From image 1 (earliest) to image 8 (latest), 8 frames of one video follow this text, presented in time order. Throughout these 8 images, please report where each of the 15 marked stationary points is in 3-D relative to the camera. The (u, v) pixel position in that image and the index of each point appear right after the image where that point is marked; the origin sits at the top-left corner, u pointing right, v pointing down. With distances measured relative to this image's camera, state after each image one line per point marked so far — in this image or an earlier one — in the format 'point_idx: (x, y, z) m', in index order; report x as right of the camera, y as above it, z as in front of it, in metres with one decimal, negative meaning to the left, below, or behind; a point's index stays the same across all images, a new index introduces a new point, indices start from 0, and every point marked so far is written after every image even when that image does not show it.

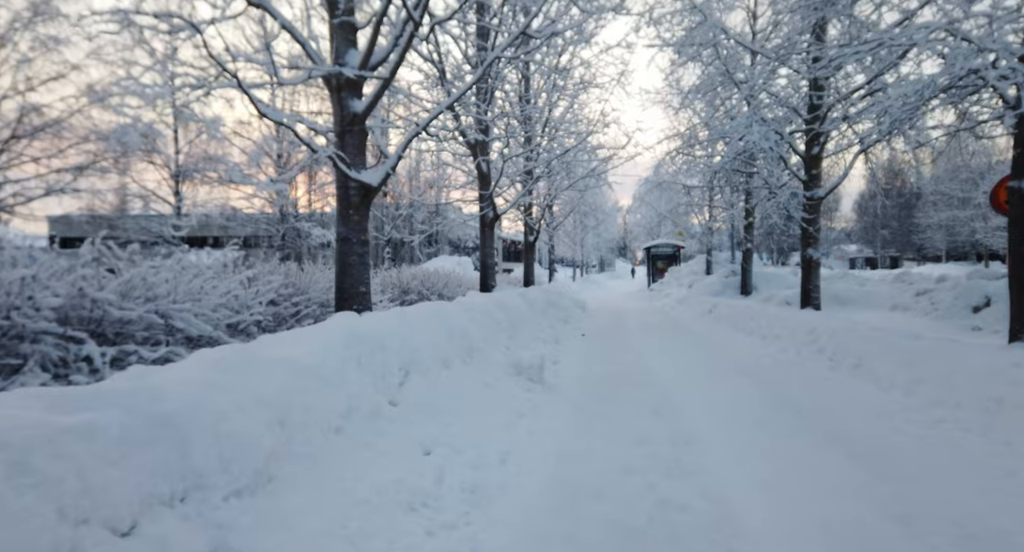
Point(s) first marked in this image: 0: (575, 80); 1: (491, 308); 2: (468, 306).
0: (+2.6, +7.8, +18.9) m
1: (-0.4, -0.5, +8.2) m
2: (-0.8, -0.5, +7.3) m
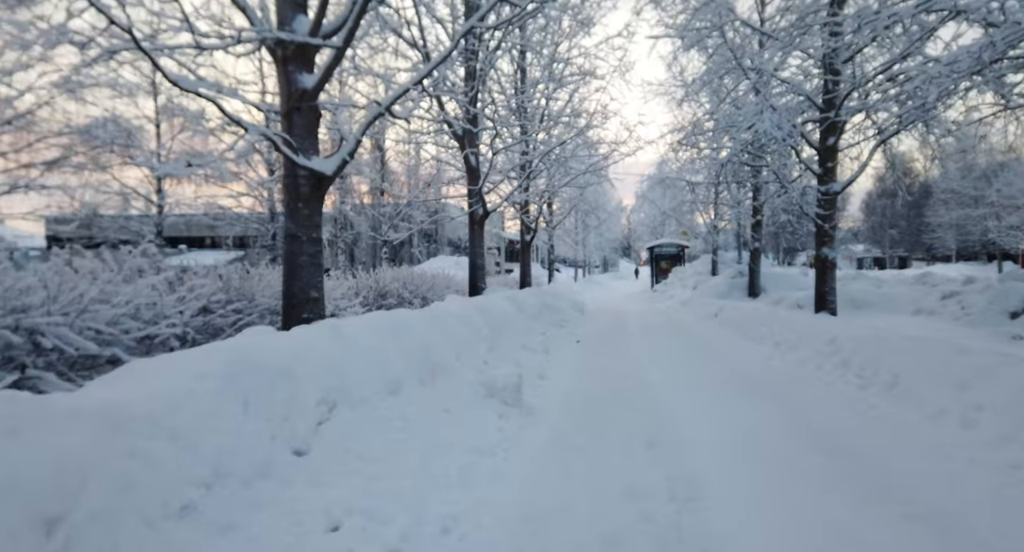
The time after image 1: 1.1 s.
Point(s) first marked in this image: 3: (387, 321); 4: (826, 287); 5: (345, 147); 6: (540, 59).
0: (+2.4, +7.8, +17.9) m
1: (-0.7, -0.6, +7.3) m
2: (-1.1, -0.5, +6.3) m
3: (-1.3, -0.5, +4.8) m
4: (+7.5, -0.2, +11.4) m
5: (-2.1, +1.7, +5.9) m
6: (+1.1, +8.0, +17.3) m
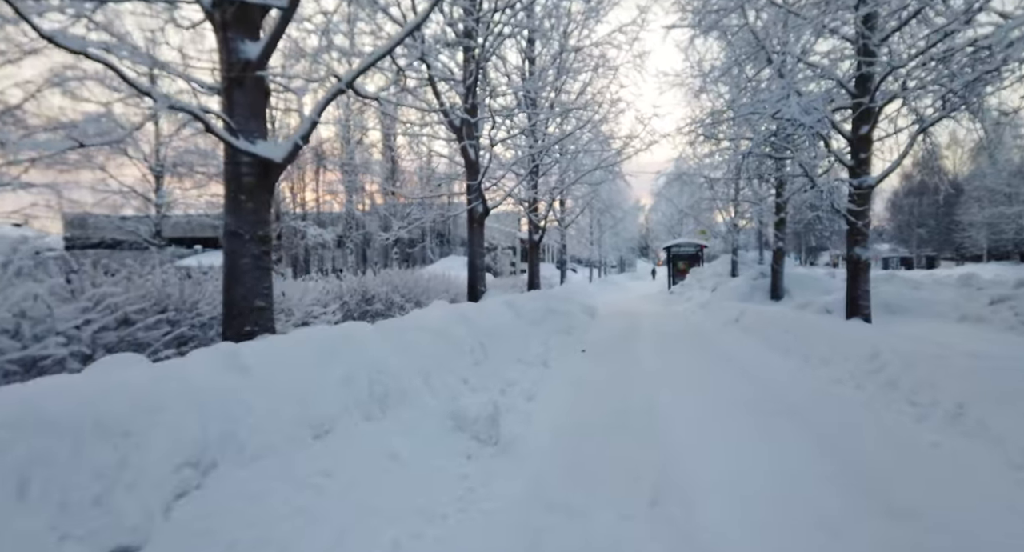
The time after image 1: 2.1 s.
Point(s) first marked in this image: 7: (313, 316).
0: (+2.6, +7.7, +16.9) m
1: (-0.9, -0.6, +6.4) m
2: (-1.3, -0.6, +5.5) m
3: (-1.6, -0.5, +4.0) m
4: (+7.4, -0.3, +10.3) m
5: (-2.3, +1.6, +5.1) m
6: (+1.3, +7.9, +16.3) m
7: (-3.2, -0.6, +7.4) m
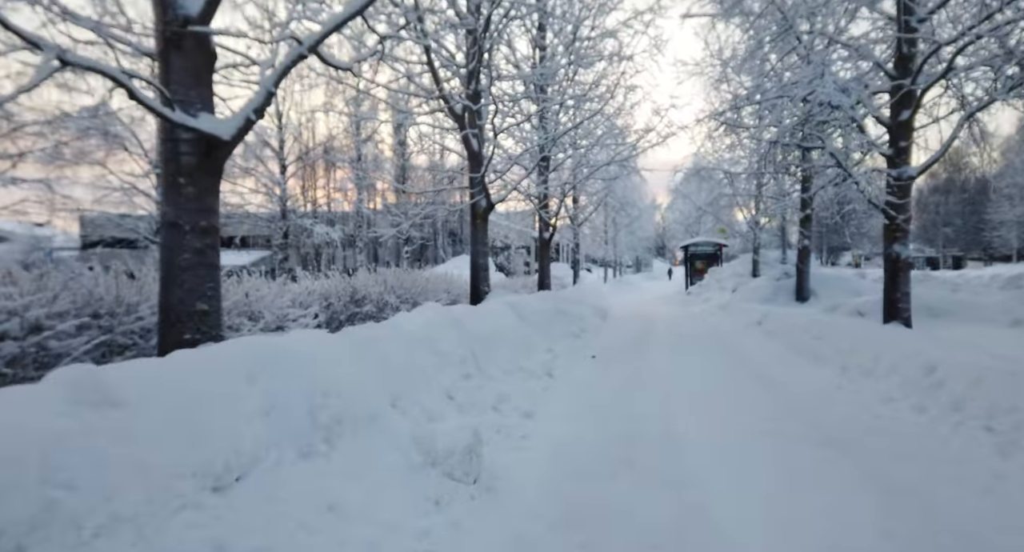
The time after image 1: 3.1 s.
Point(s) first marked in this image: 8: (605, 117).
0: (+2.9, +7.7, +16.0) m
1: (-0.9, -0.6, +5.6) m
2: (-1.4, -0.6, +4.7) m
3: (-1.7, -0.5, +3.2) m
4: (+7.5, -0.3, +9.2) m
5: (-2.4, +1.6, +4.3) m
6: (+1.6, +7.9, +15.4) m
7: (-3.2, -0.6, +6.6) m
8: (+3.3, +5.7, +16.8) m
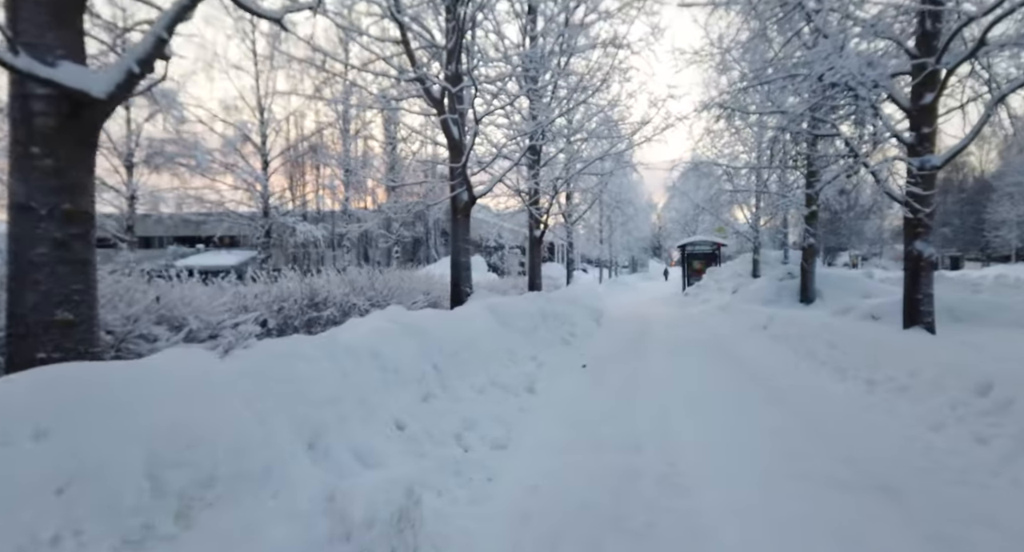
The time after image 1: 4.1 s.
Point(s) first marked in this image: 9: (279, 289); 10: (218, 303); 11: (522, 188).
0: (+2.5, +7.7, +15.1) m
1: (-1.2, -0.6, +4.7) m
2: (-1.7, -0.6, +3.7) m
3: (-2.0, -0.5, +2.2) m
4: (+7.2, -0.3, +8.3) m
5: (-2.7, +1.6, +3.4) m
6: (+1.2, +7.9, +14.5) m
7: (-3.5, -0.6, +5.7) m
8: (+2.9, +5.7, +15.8) m
9: (-3.7, -0.2, +7.4) m
10: (-3.7, -0.3, +5.9) m
11: (+0.3, +3.1, +16.6) m
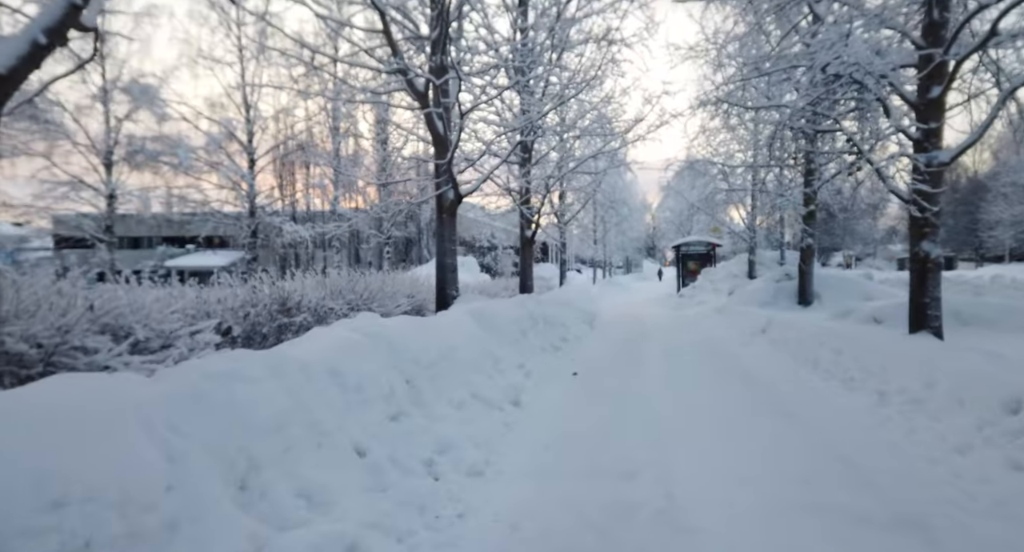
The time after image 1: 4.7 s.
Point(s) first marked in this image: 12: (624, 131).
0: (+2.2, +7.7, +14.6) m
1: (-1.4, -0.6, +4.2) m
2: (-1.8, -0.6, +3.2) m
3: (-2.1, -0.5, +1.7) m
4: (+7.0, -0.3, +7.9) m
5: (-2.9, +1.6, +2.9) m
6: (+0.9, +7.9, +14.0) m
7: (-3.7, -0.7, +5.2) m
8: (+2.6, +5.6, +15.4) m
9: (-3.9, -0.3, +6.9) m
10: (-3.9, -0.4, +5.4) m
11: (0.0, +3.1, +16.1) m
12: (+3.7, +4.9, +15.7) m
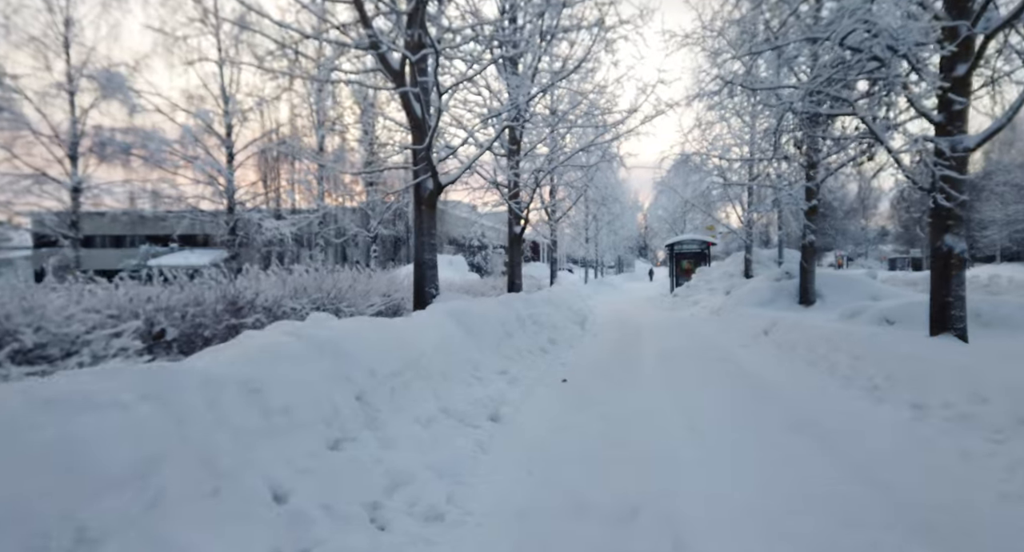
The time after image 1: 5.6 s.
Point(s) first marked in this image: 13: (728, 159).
0: (+1.8, +7.7, +13.9) m
1: (-1.6, -0.6, +3.3) m
2: (-2.0, -0.5, +2.4) m
3: (-2.3, -0.5, +0.9) m
4: (+6.7, -0.3, +7.2) m
5: (-3.0, +1.7, +2.0) m
6: (+0.5, +7.9, +13.2) m
7: (-3.9, -0.6, +4.3) m
8: (+2.2, +5.7, +14.6) m
9: (-4.2, -0.2, +6.0) m
10: (-4.1, -0.3, +4.5) m
11: (-0.4, +3.1, +15.3) m
12: (+3.3, +4.9, +14.9) m
13: (+7.7, +4.2, +16.7) m
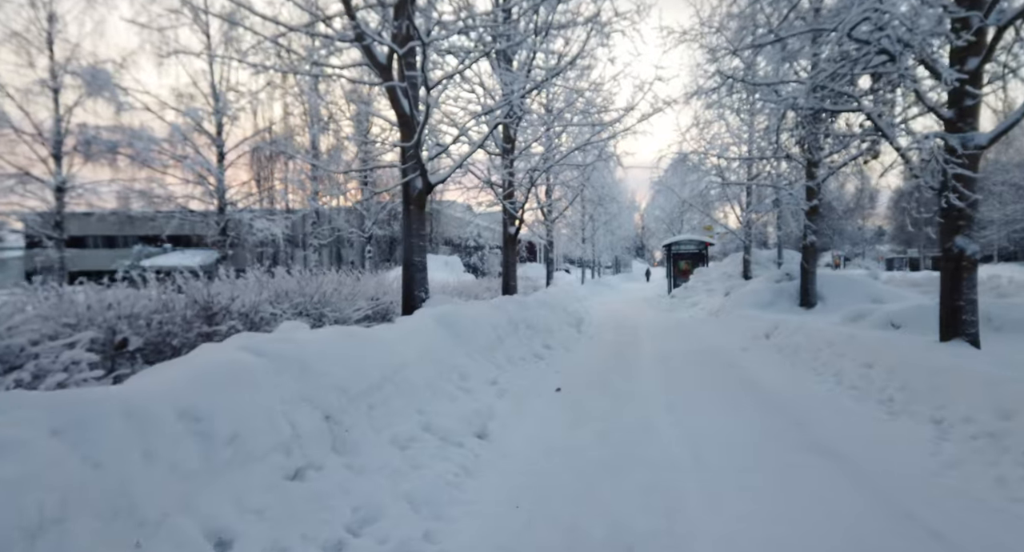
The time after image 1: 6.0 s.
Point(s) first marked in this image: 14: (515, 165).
0: (+1.7, +7.7, +13.5) m
1: (-1.7, -0.6, +3.0) m
2: (-2.1, -0.6, +2.0) m
3: (-2.4, -0.5, +0.5) m
4: (+6.6, -0.3, +6.9) m
5: (-3.1, +1.6, +1.6) m
6: (+0.4, +7.9, +12.9) m
7: (-4.0, -0.7, +3.9) m
8: (+2.0, +5.6, +14.3) m
9: (-4.3, -0.2, +5.6) m
10: (-4.2, -0.4, +4.1) m
11: (-0.5, +3.1, +14.9) m
12: (+3.2, +4.9, +14.6) m
13: (+7.5, +4.2, +16.4) m
14: (+0.1, +3.7, +15.7) m
